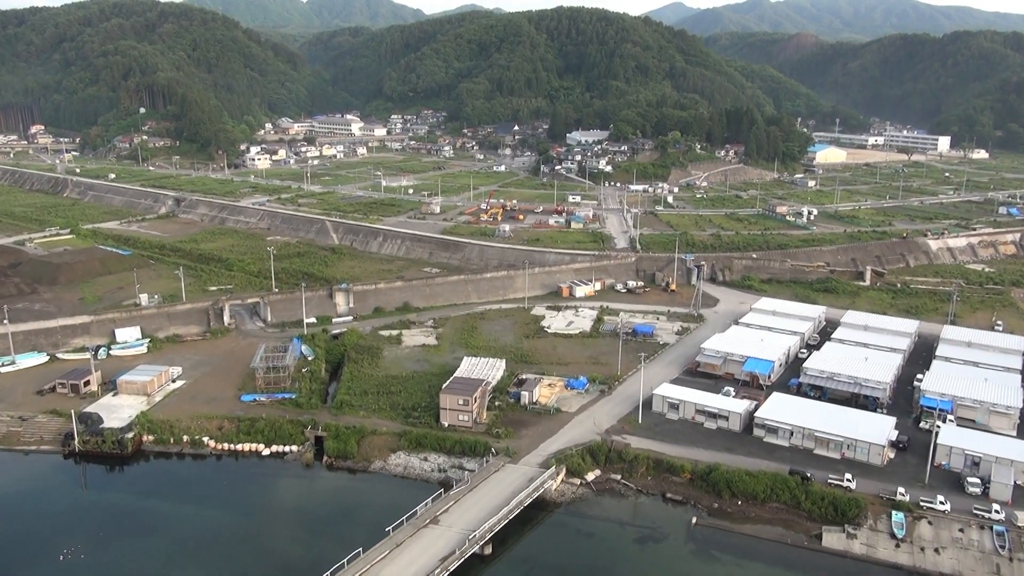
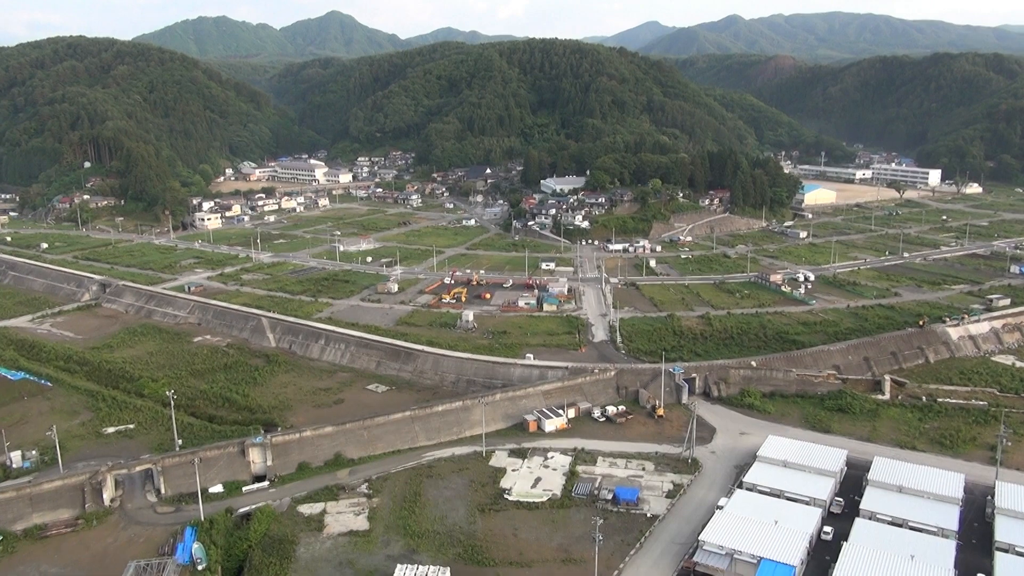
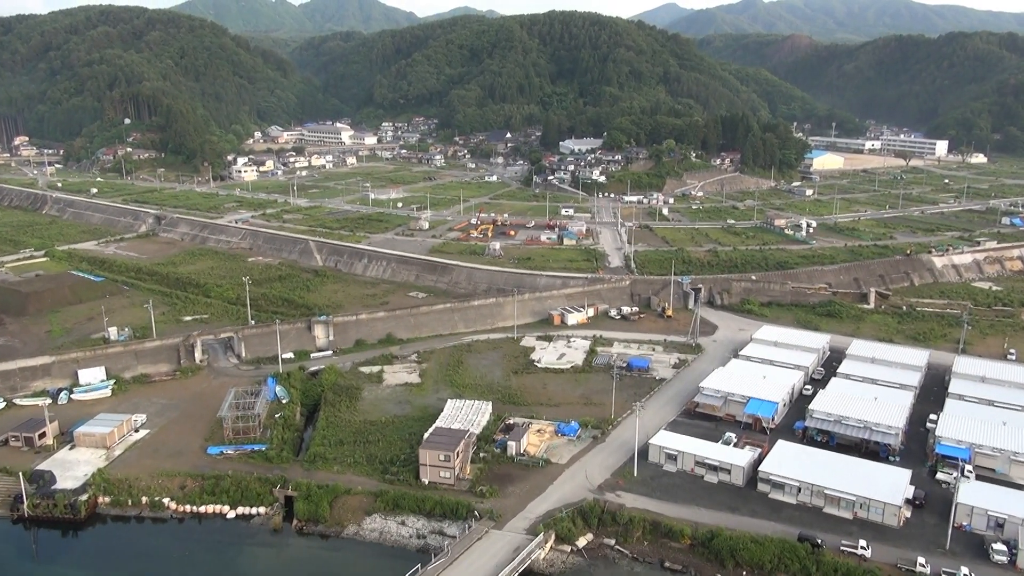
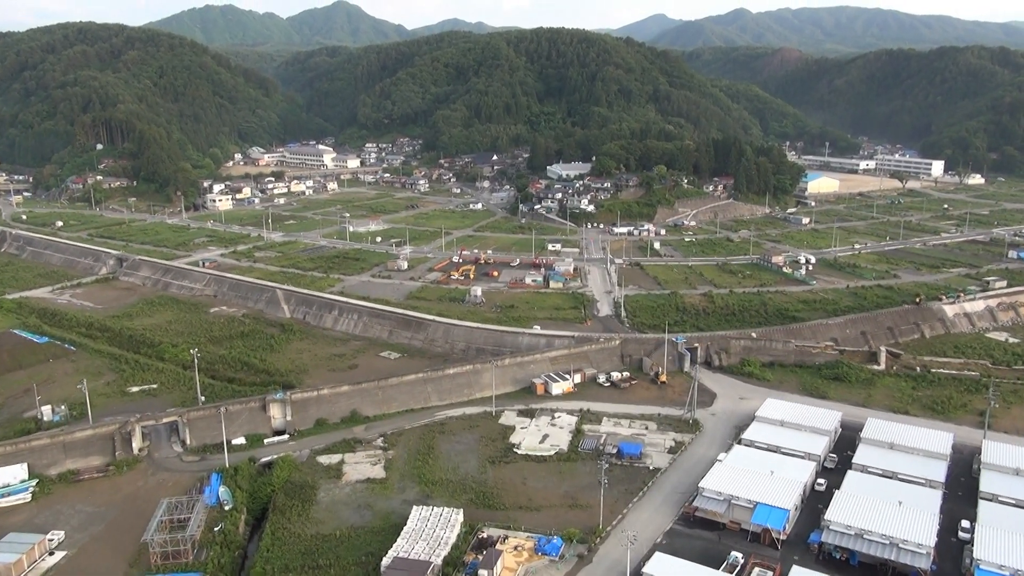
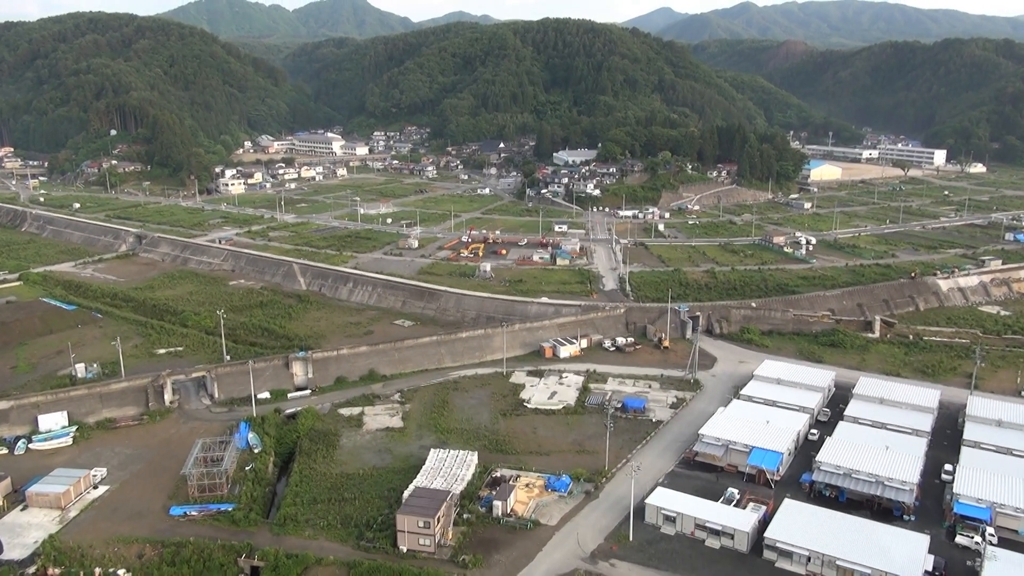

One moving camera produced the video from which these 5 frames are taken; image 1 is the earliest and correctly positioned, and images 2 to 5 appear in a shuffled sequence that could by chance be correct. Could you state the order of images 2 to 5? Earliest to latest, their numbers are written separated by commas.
3, 5, 4, 2
